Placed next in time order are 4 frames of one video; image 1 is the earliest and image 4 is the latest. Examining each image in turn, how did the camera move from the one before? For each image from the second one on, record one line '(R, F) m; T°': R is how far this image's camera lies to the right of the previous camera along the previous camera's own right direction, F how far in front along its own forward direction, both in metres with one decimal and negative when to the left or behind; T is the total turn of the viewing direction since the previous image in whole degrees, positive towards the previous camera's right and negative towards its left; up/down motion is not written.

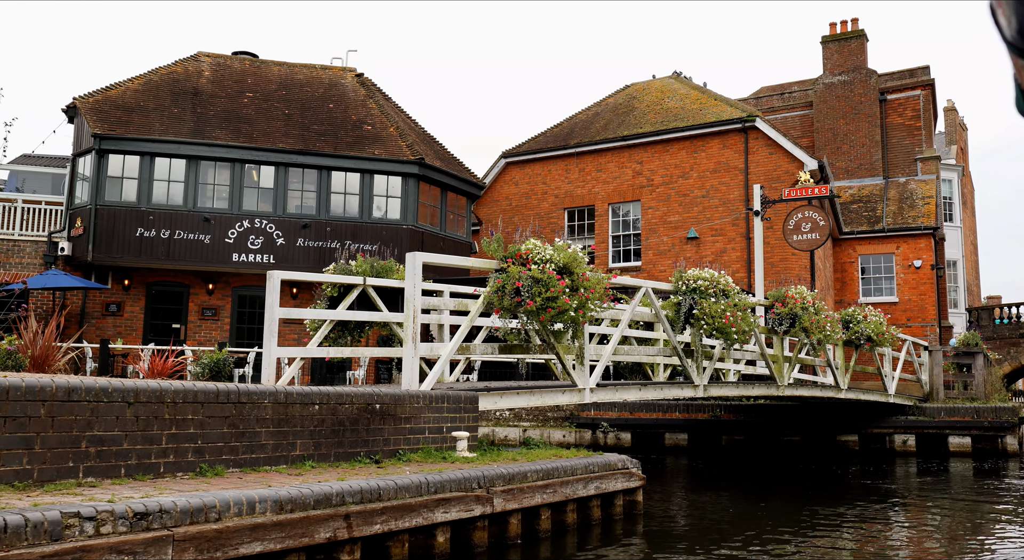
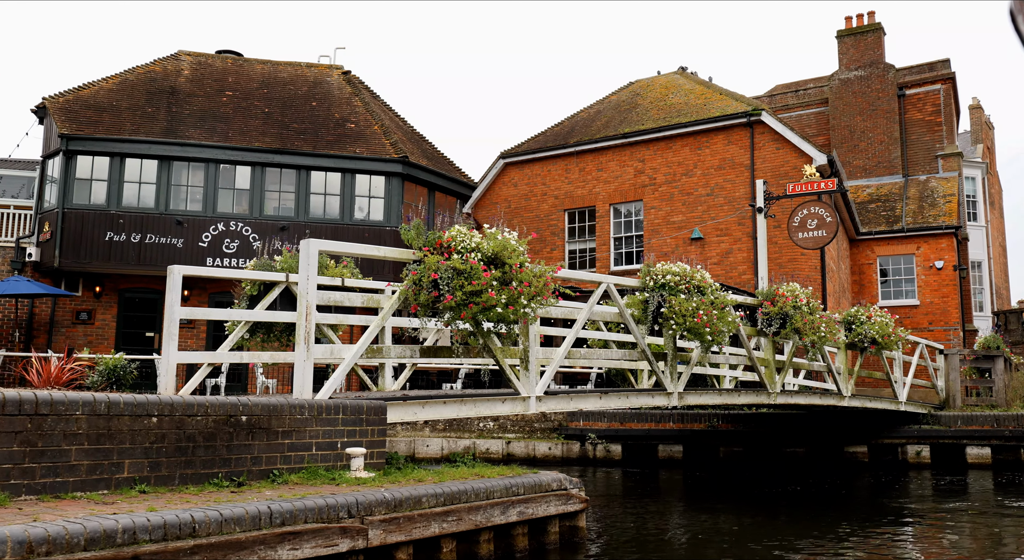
(+0.6, +1.0) m; -1°
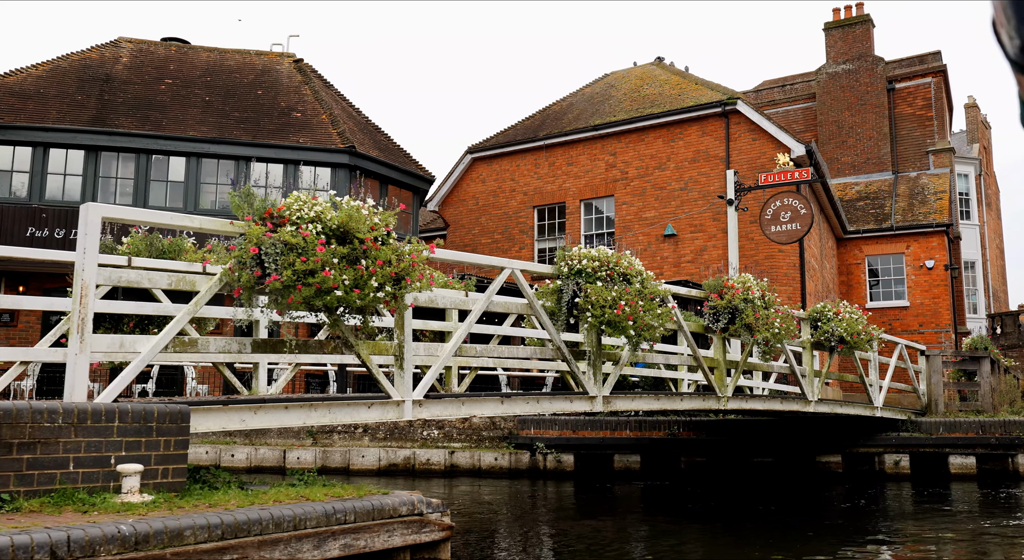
(+0.8, +1.2) m; 0°
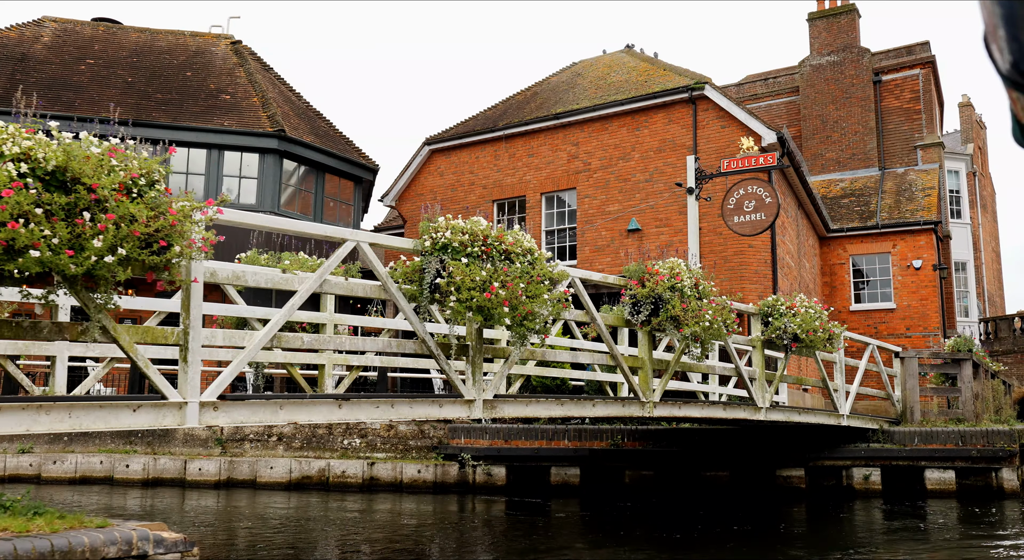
(+0.8, +1.4) m; 0°
